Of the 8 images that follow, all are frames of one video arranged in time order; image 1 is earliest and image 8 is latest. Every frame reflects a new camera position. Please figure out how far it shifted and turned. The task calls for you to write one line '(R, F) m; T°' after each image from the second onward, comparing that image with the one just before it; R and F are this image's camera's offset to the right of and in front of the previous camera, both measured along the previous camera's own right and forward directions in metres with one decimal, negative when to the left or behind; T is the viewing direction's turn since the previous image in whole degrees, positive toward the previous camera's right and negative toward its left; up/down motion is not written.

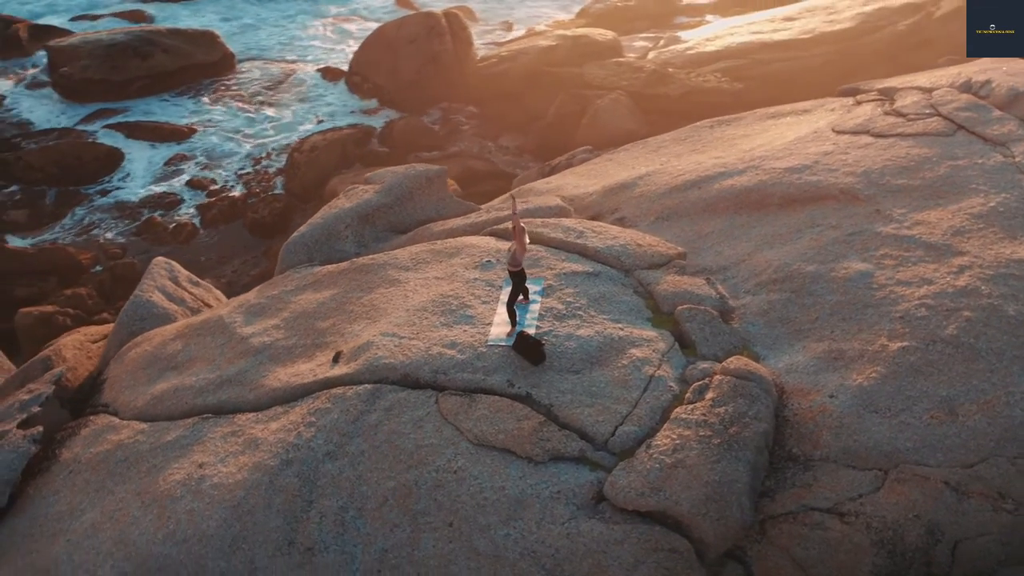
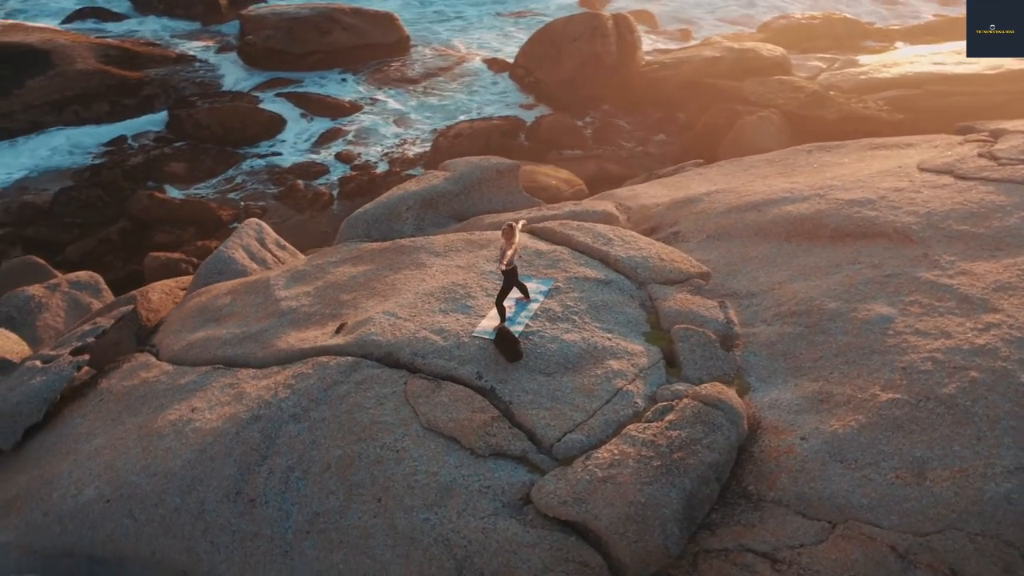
(+1.3, +0.1) m; -12°
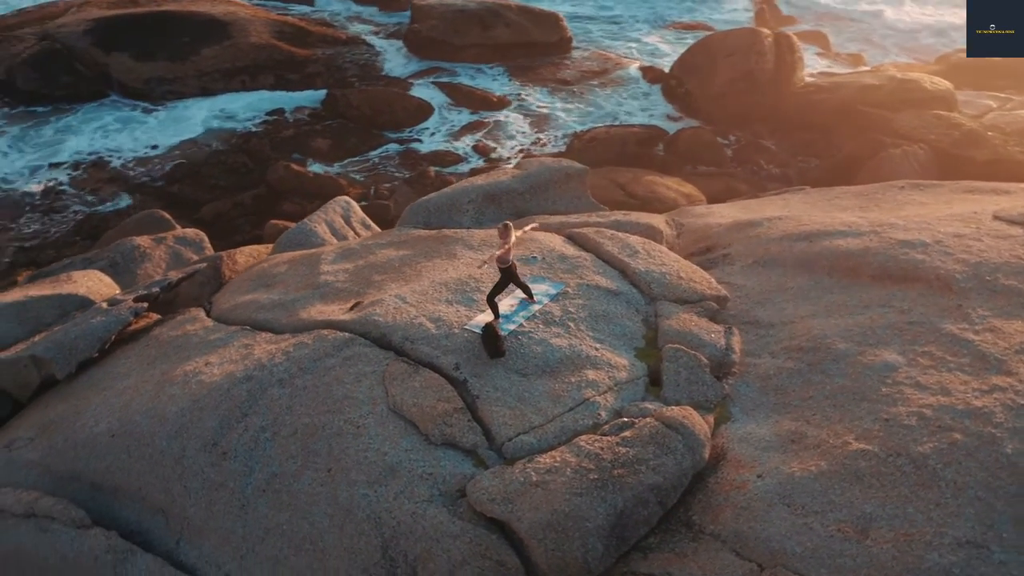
(+1.2, +0.1) m; -11°
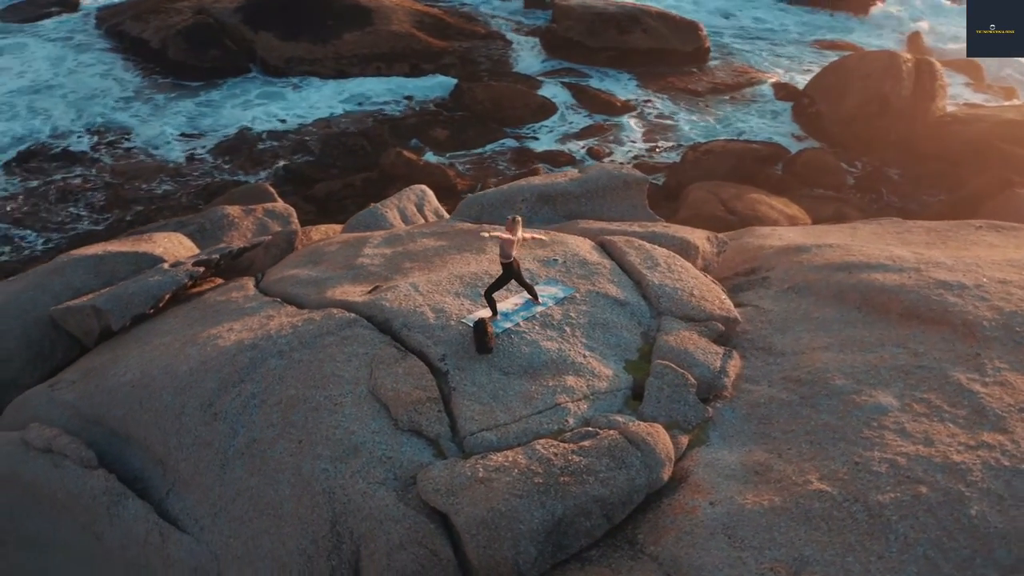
(+1.0, +0.1) m; -9°
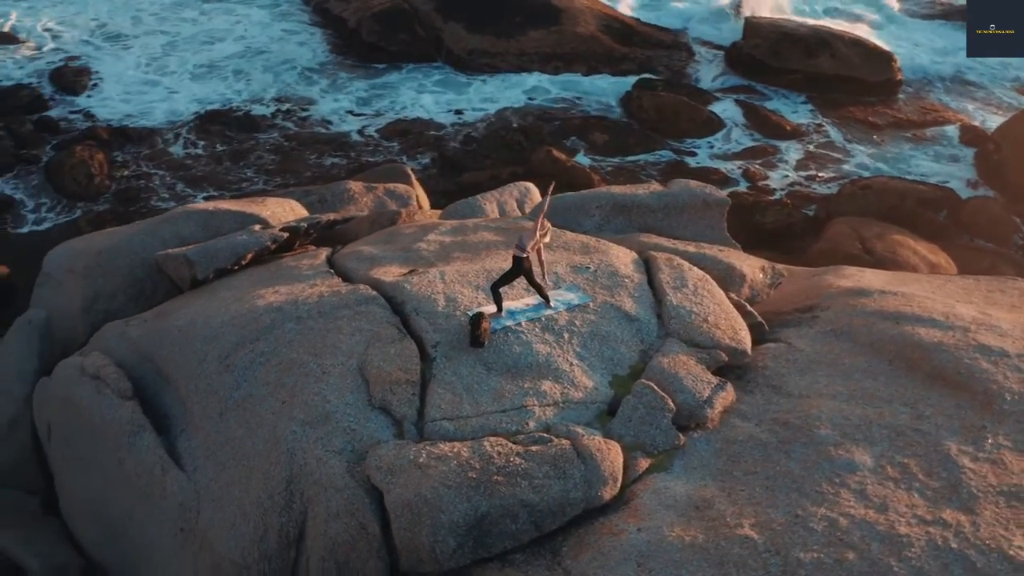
(+1.3, +0.1) m; -12°
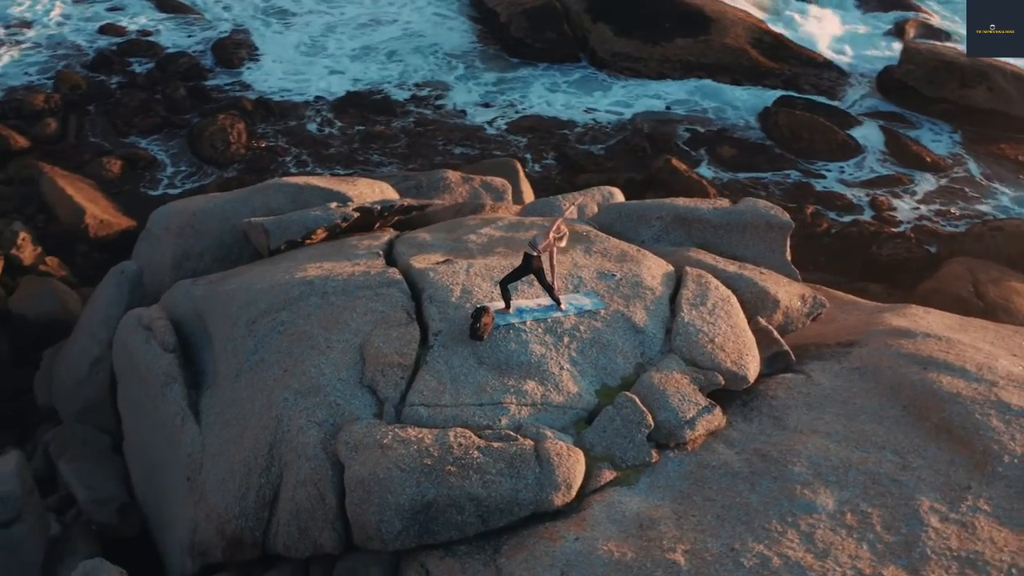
(+1.0, +0.1) m; -9°
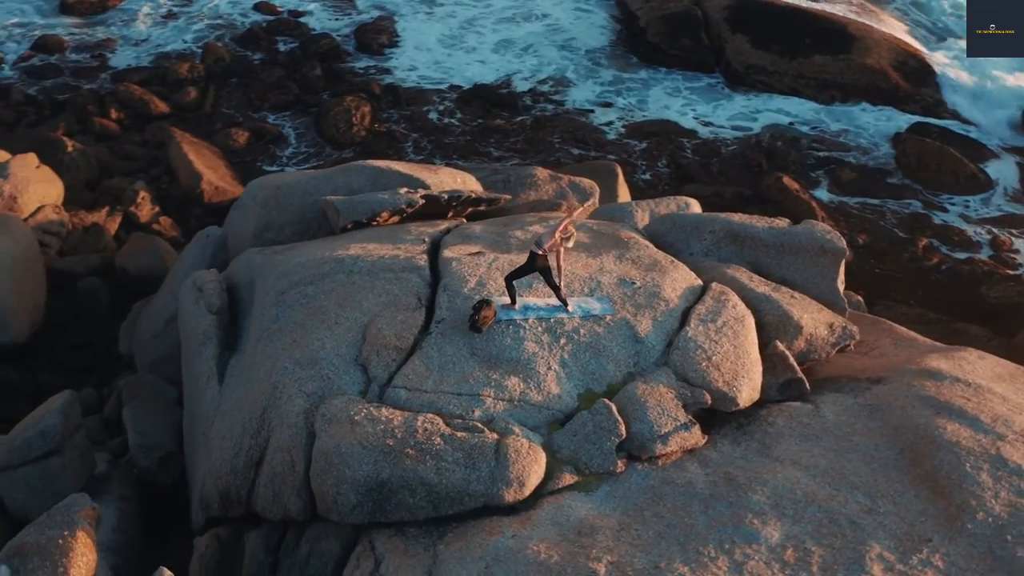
(+1.0, 0.0) m; -9°
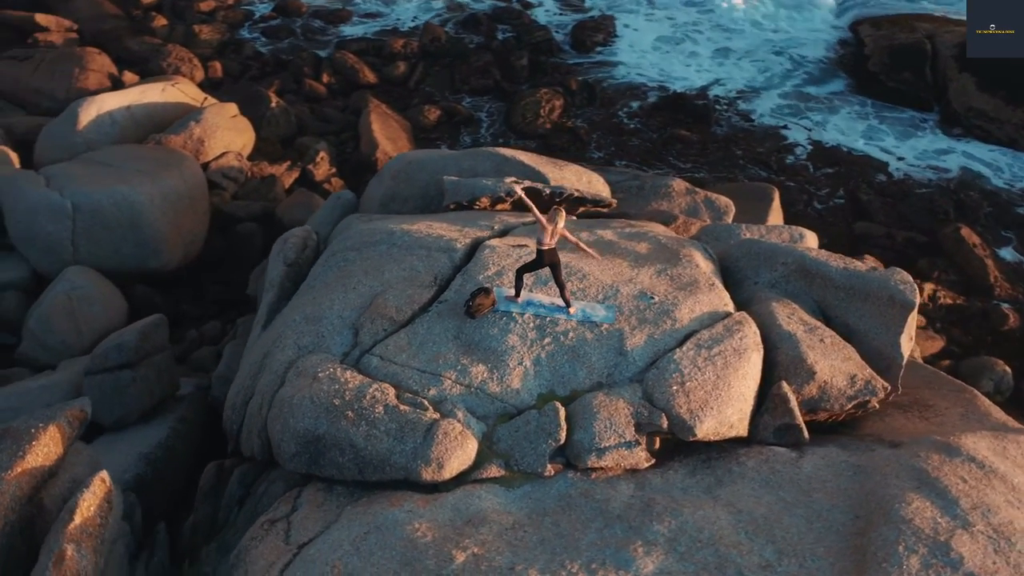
(+1.6, +0.1) m; -14°
